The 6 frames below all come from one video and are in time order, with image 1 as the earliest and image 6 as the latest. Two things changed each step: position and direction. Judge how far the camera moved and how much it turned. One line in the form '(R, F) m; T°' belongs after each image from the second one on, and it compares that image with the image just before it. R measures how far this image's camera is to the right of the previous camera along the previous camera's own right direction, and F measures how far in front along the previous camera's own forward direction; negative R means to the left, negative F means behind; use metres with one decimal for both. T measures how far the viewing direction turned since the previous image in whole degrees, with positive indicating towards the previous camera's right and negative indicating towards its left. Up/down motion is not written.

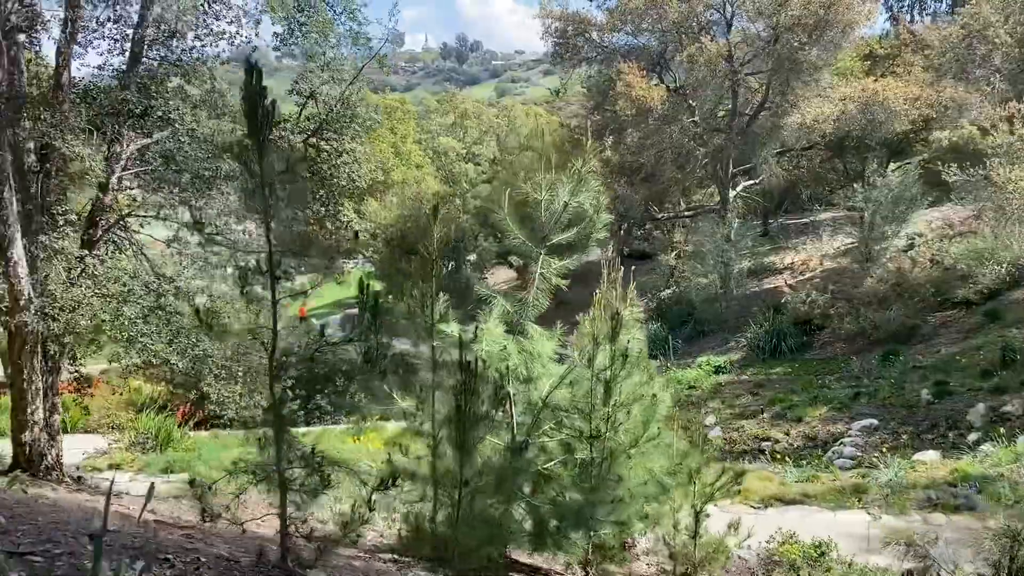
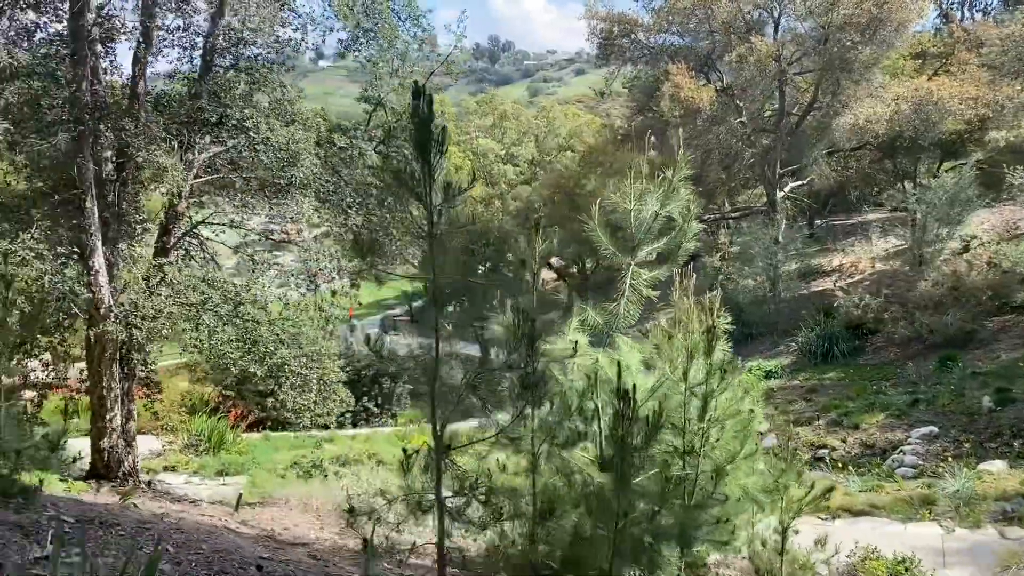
(-0.4, +0.1) m; -2°
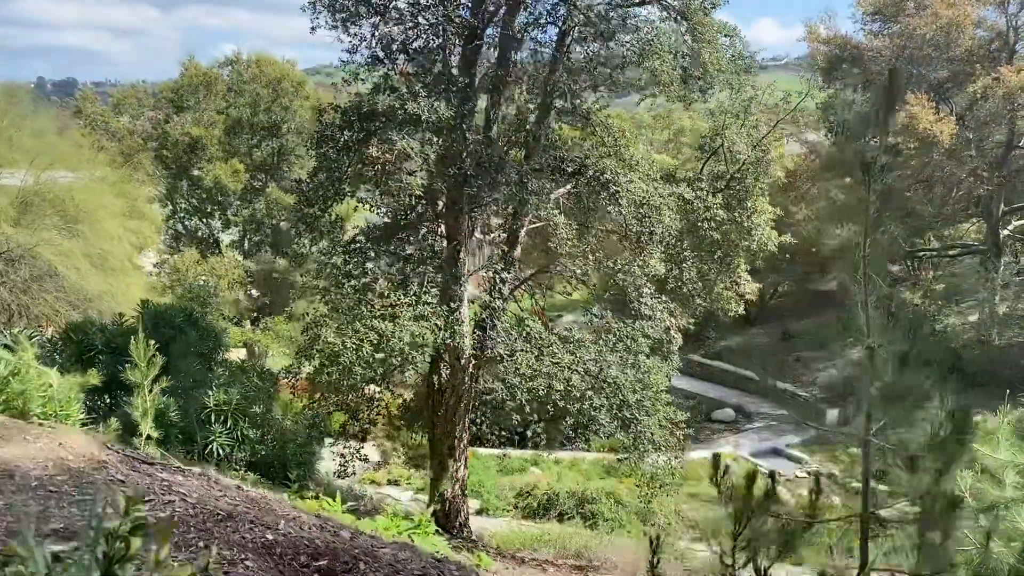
(-2.3, +0.1) m; -7°
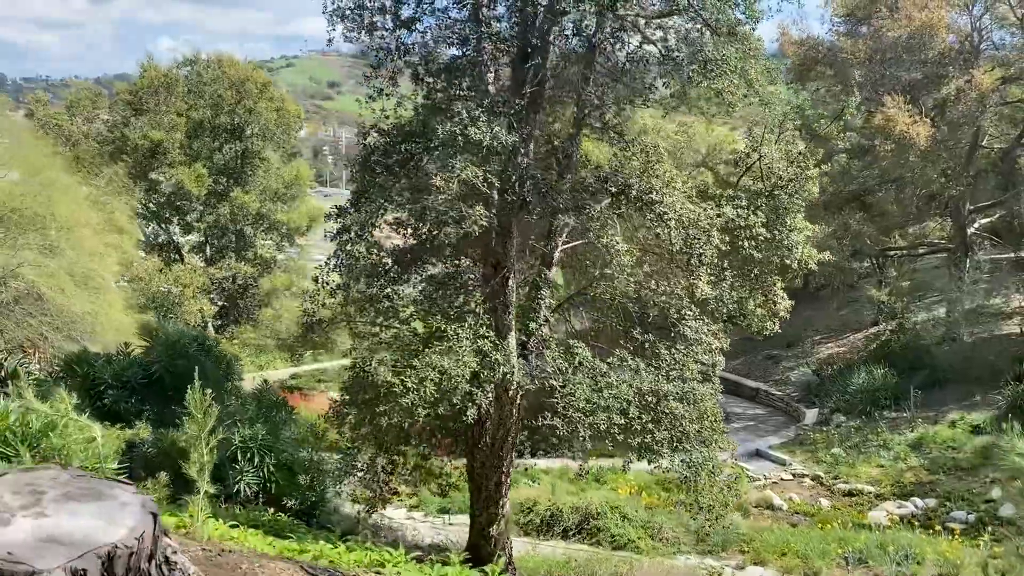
(-0.8, +0.2) m; +4°
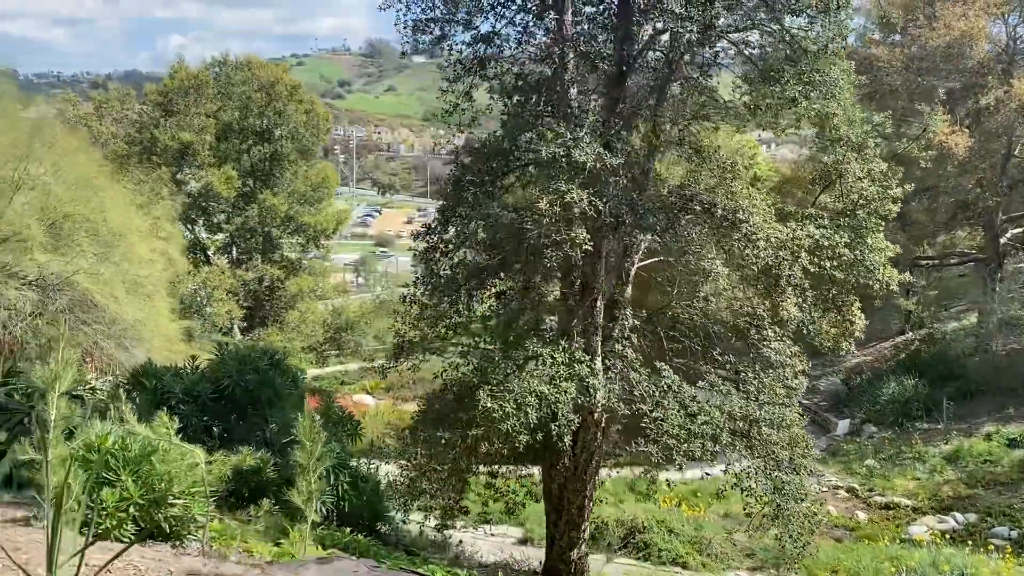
(-0.6, +0.1) m; 0°
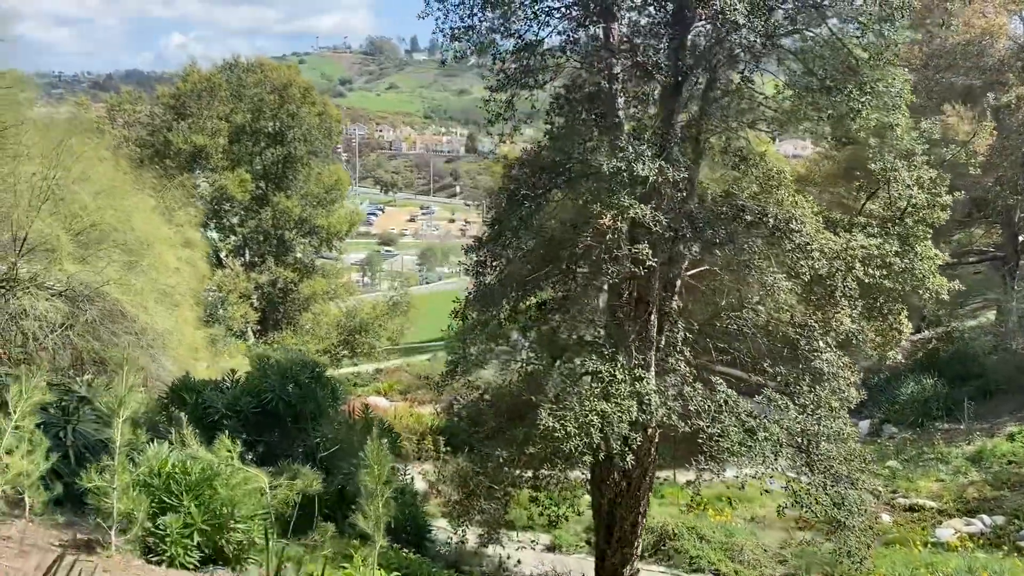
(-0.4, +0.1) m; 0°
